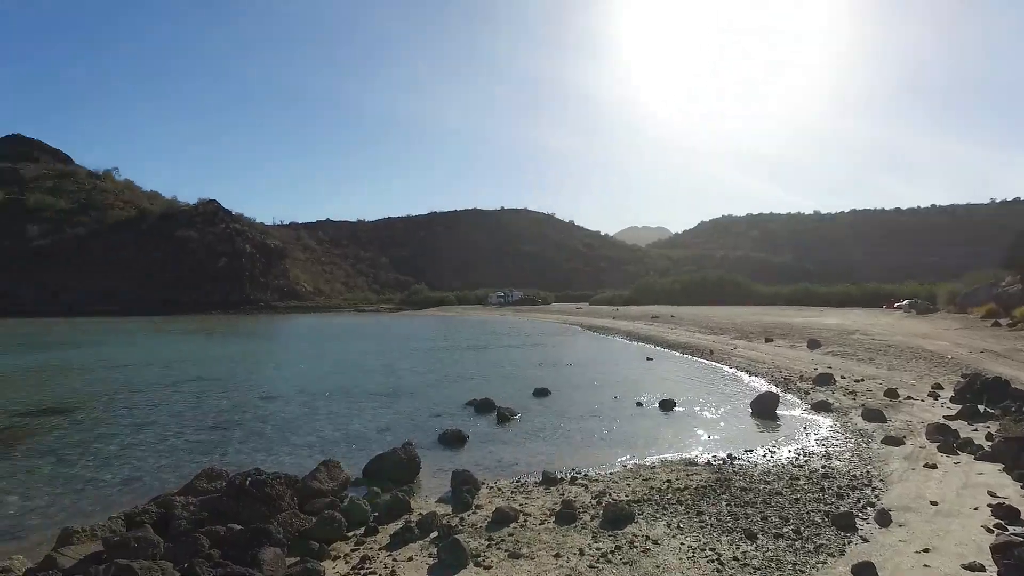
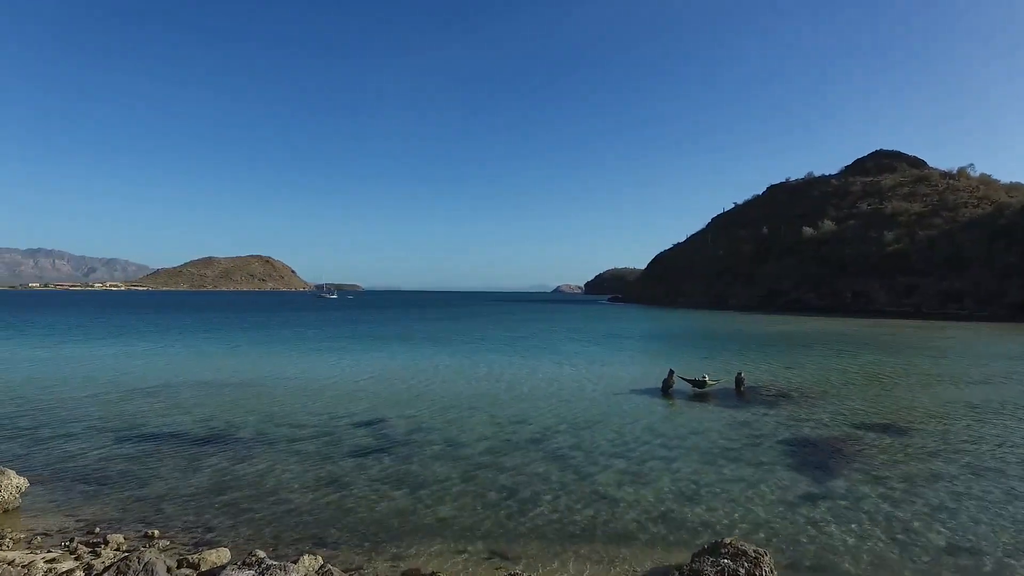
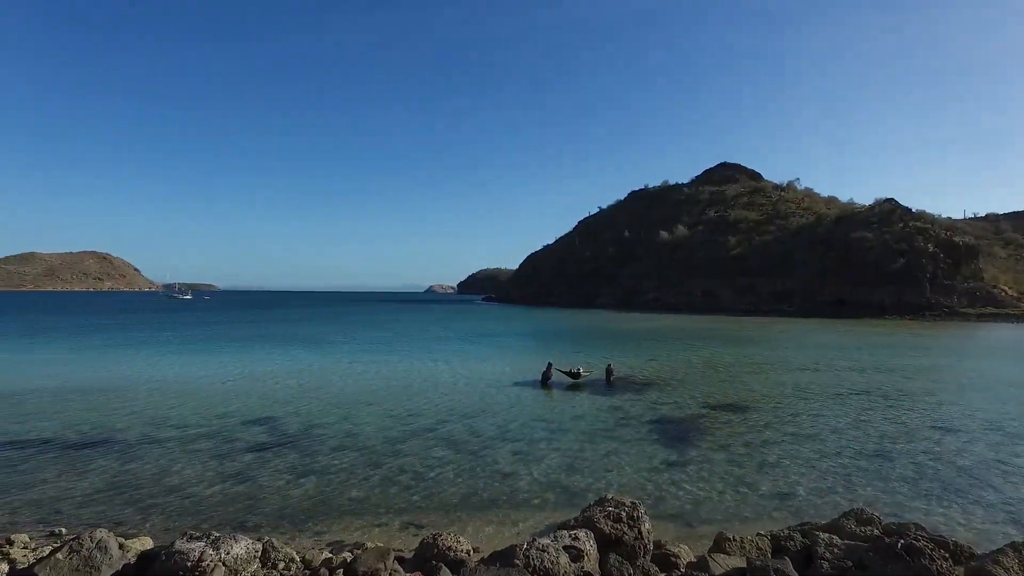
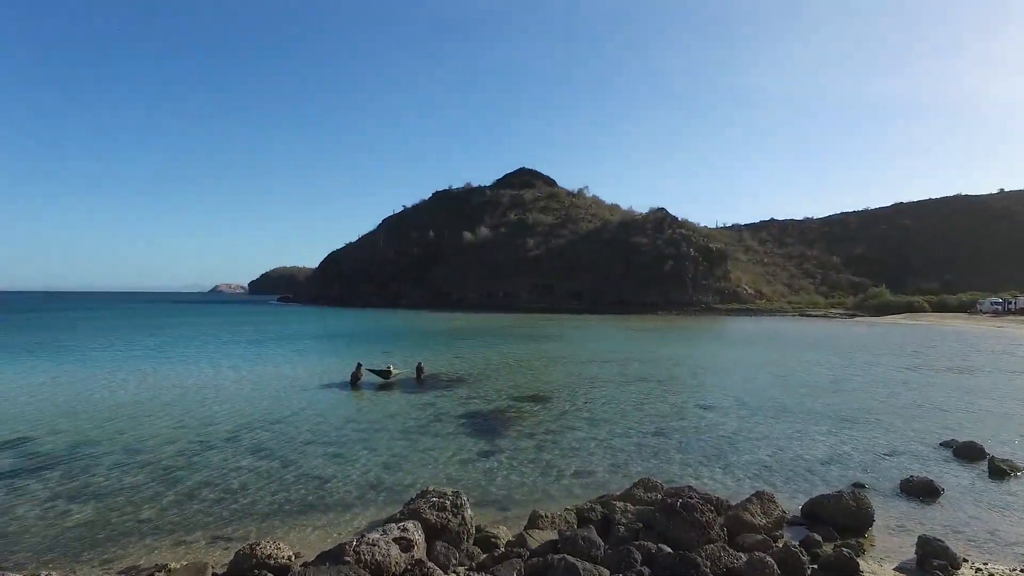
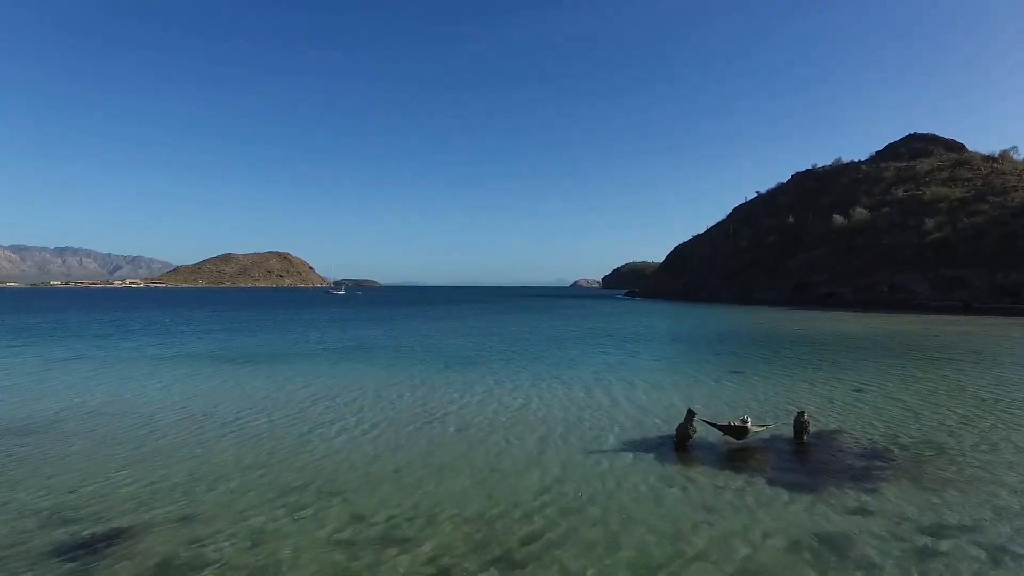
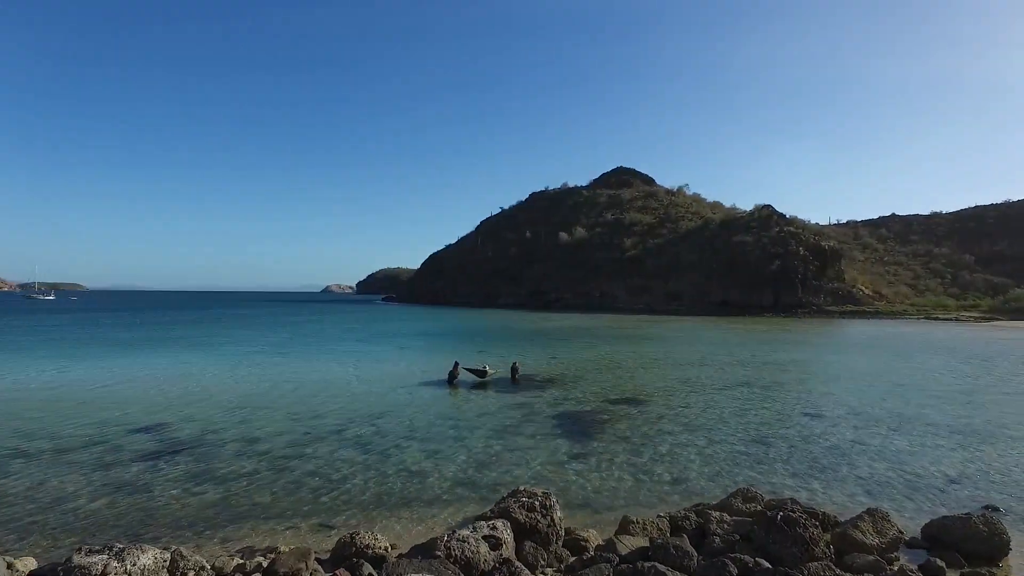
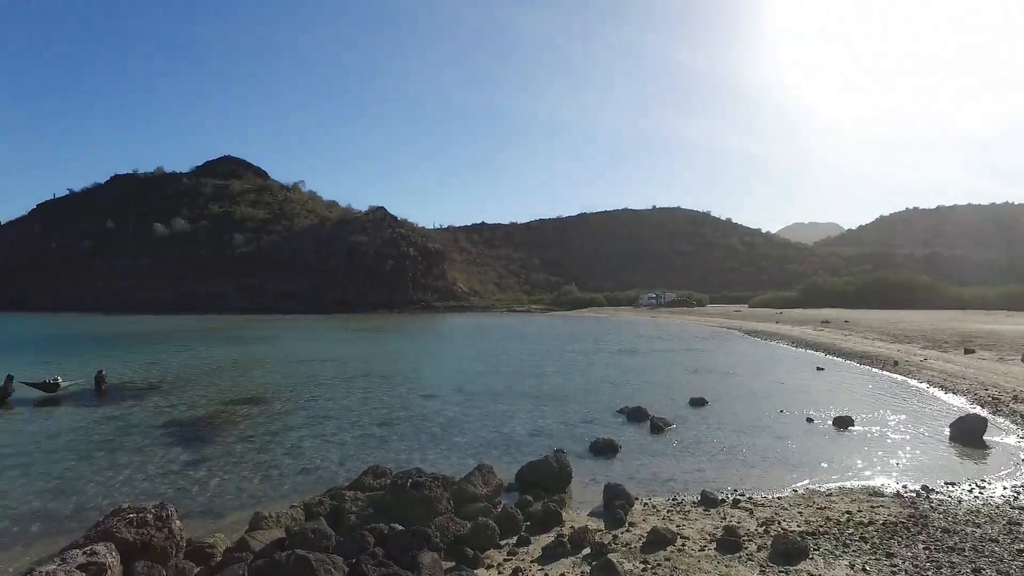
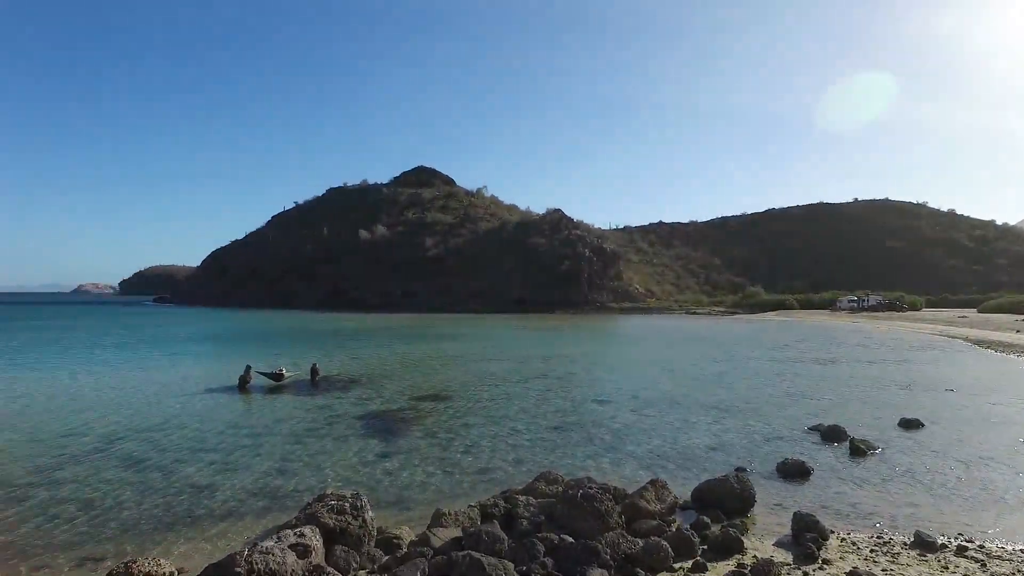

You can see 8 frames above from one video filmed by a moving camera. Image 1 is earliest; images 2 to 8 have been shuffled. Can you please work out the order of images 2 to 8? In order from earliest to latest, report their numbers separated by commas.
7, 8, 4, 6, 3, 2, 5
